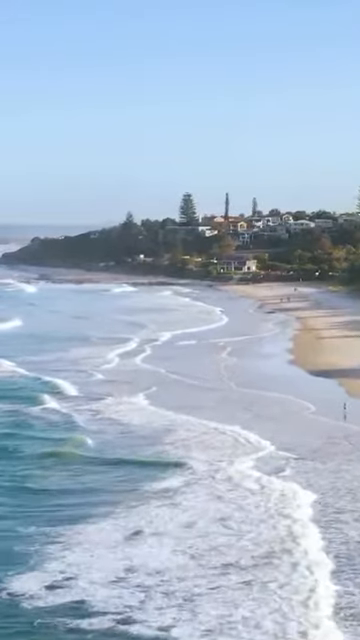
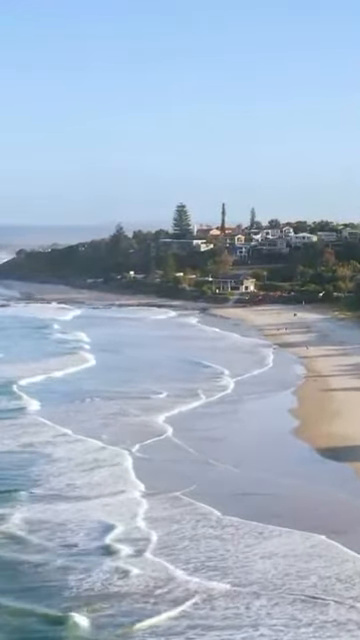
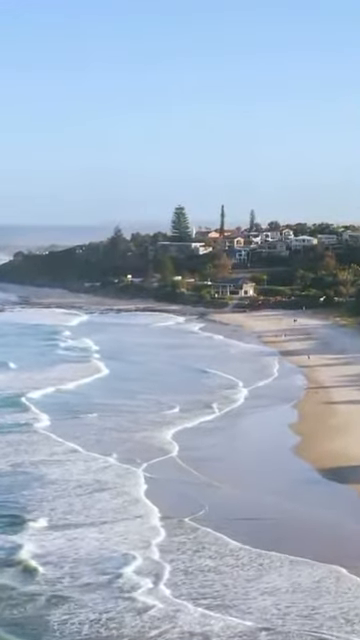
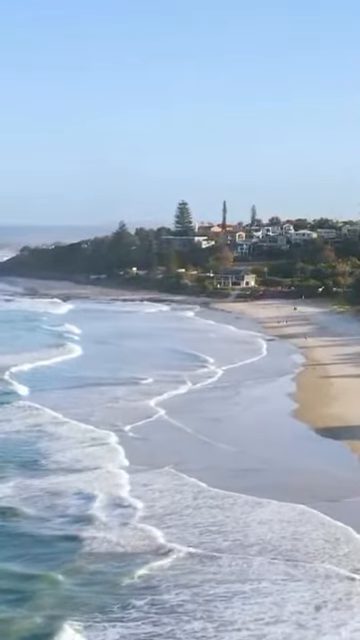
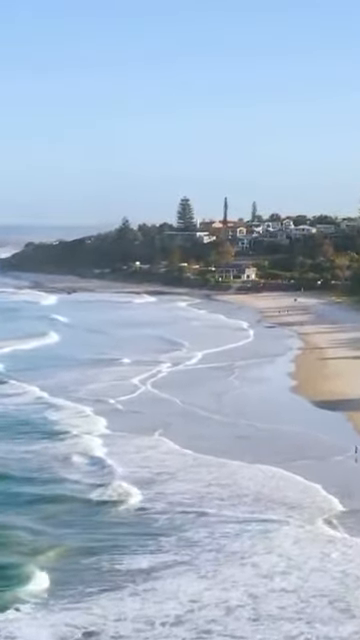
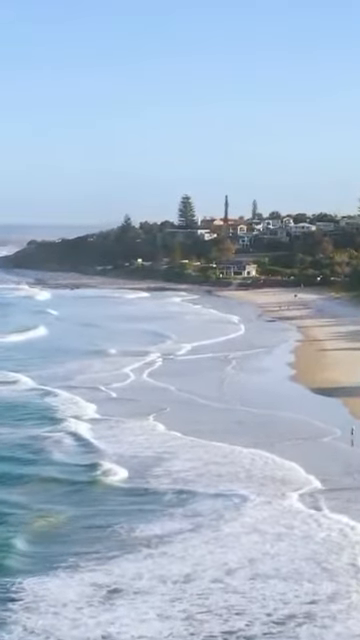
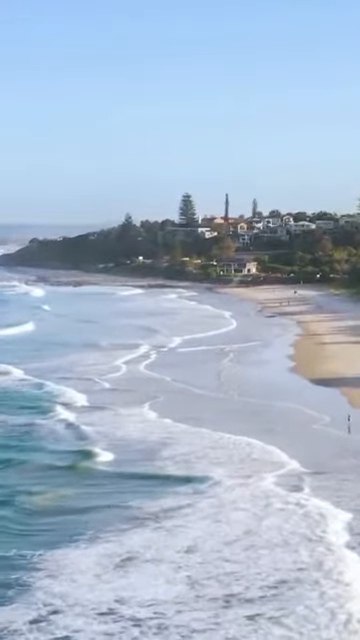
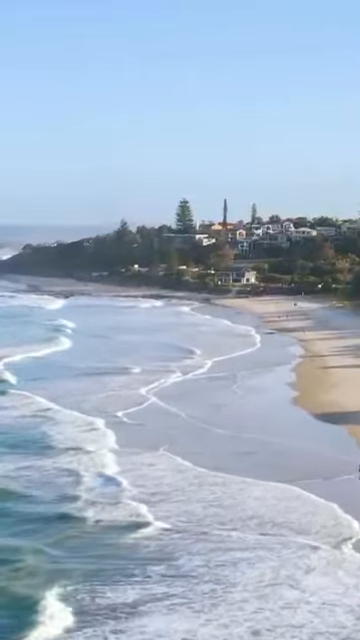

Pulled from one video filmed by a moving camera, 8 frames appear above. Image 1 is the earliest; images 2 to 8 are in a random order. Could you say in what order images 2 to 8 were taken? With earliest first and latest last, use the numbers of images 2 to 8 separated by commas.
7, 6, 5, 8, 4, 2, 3
